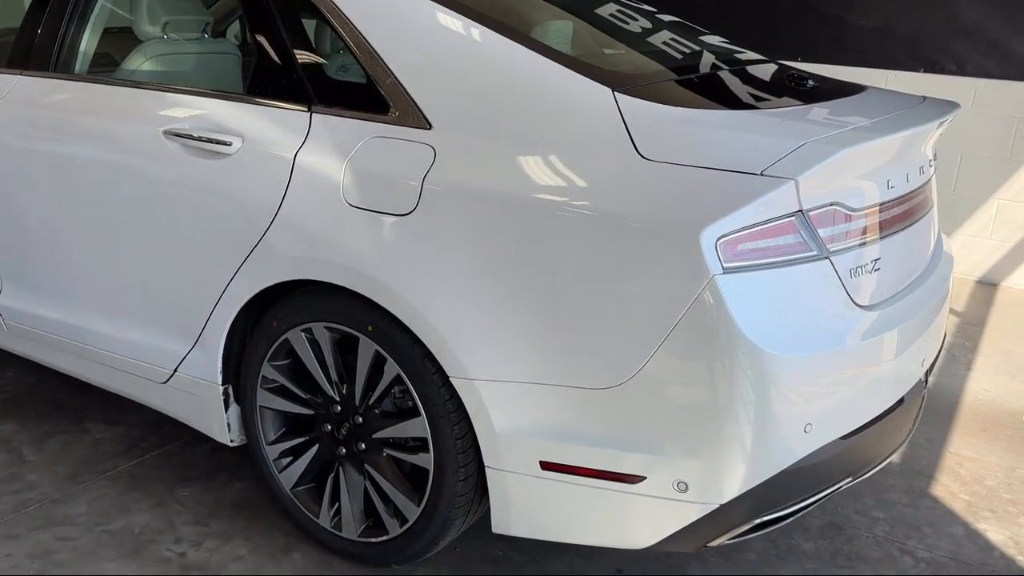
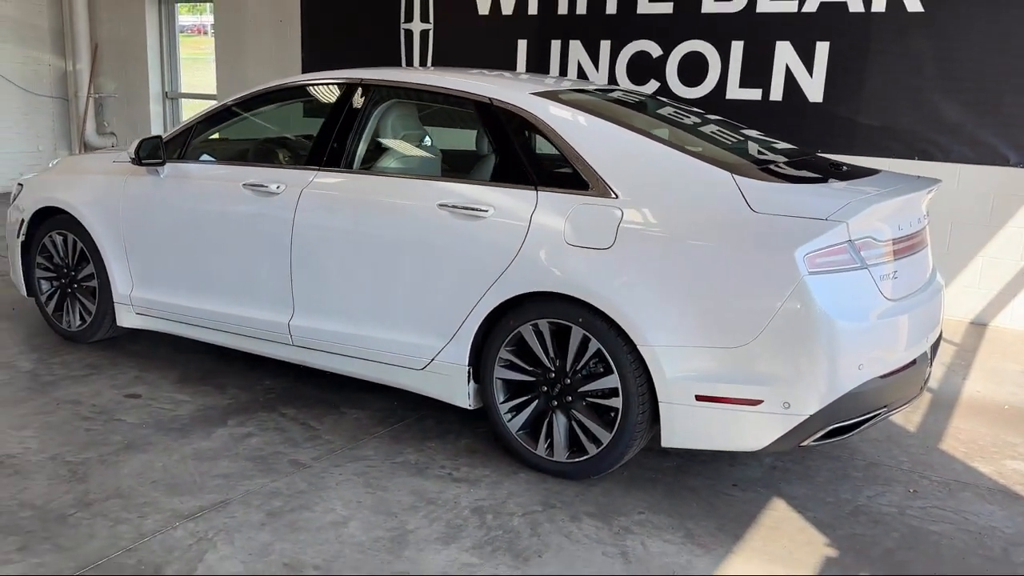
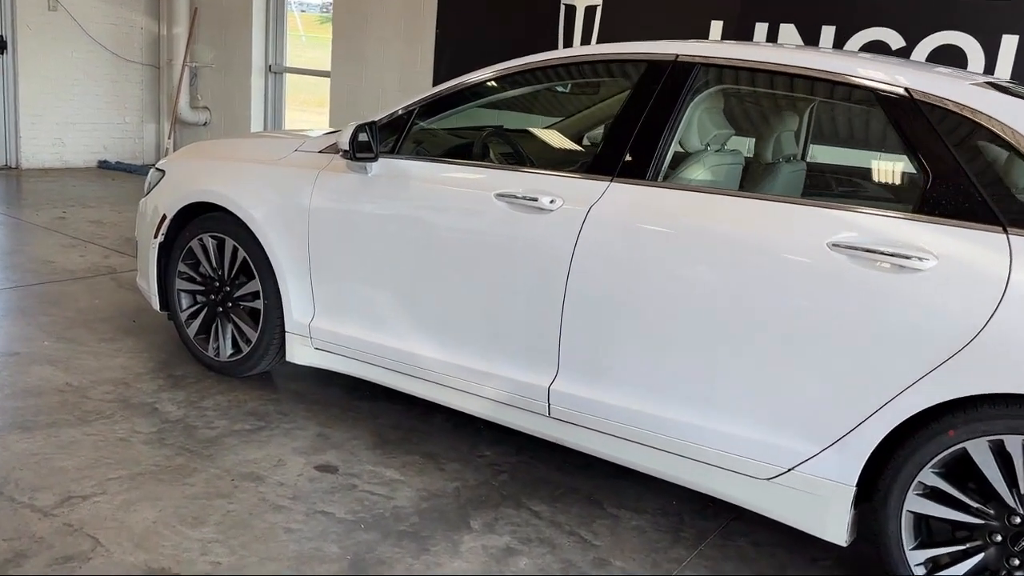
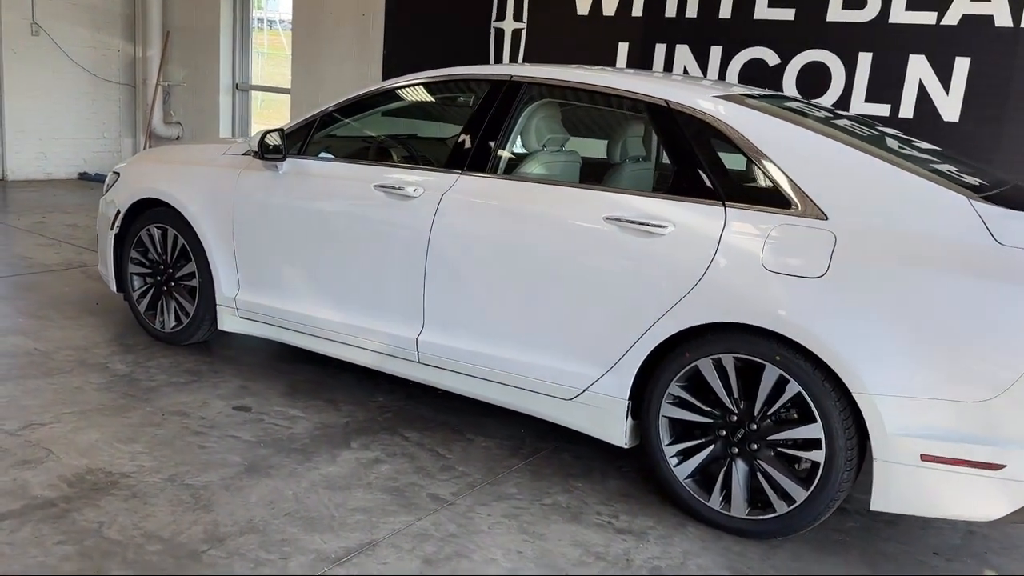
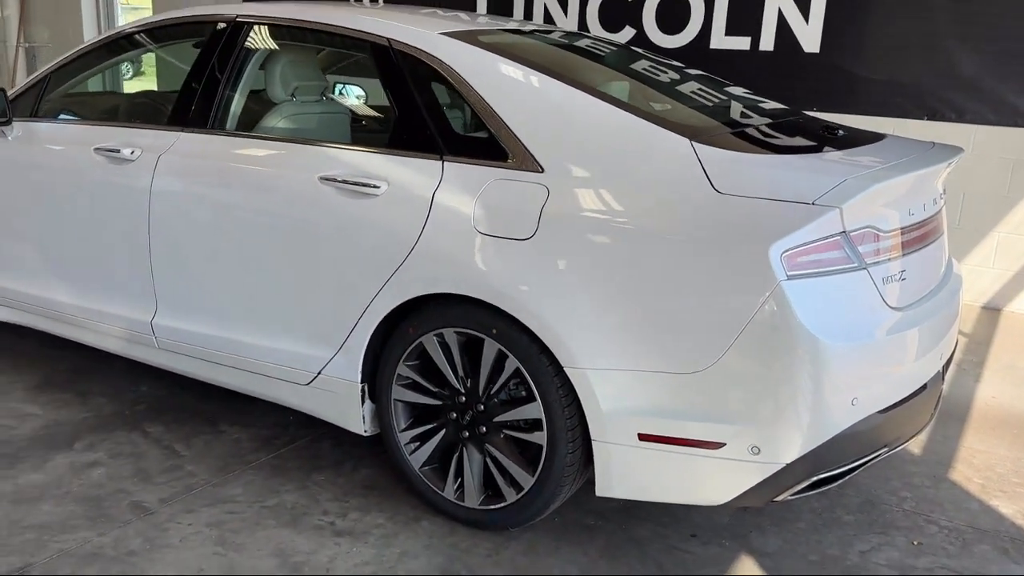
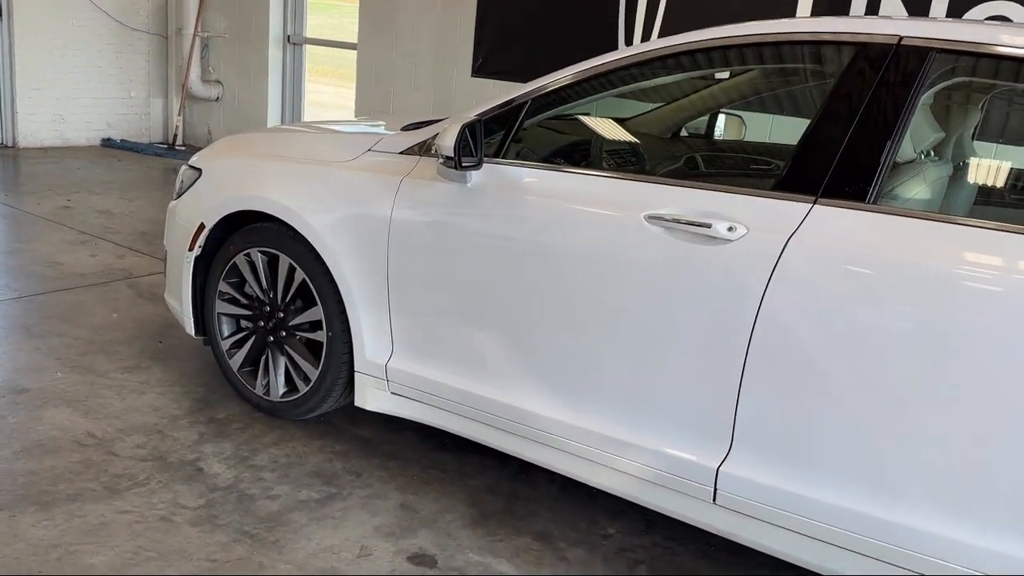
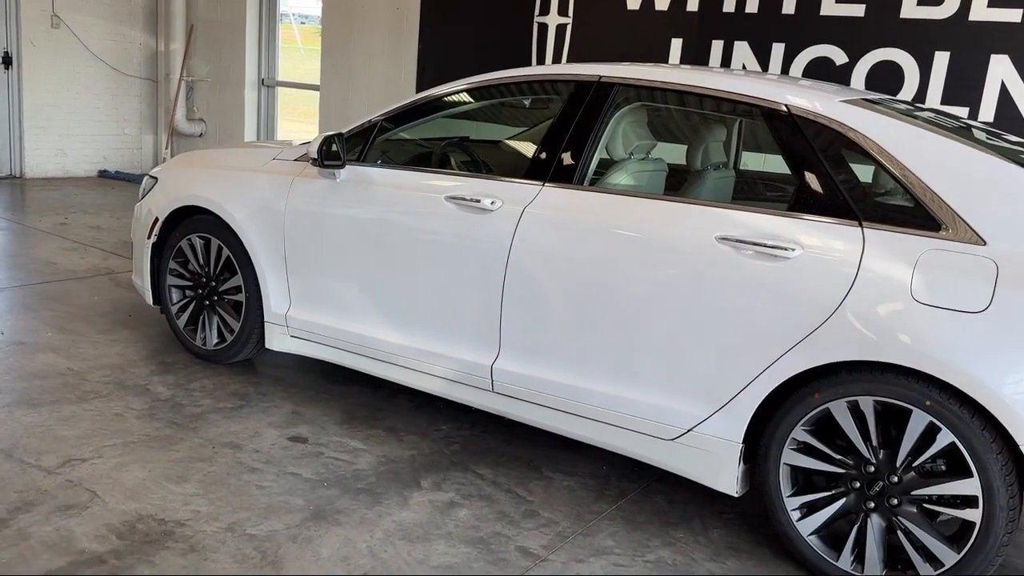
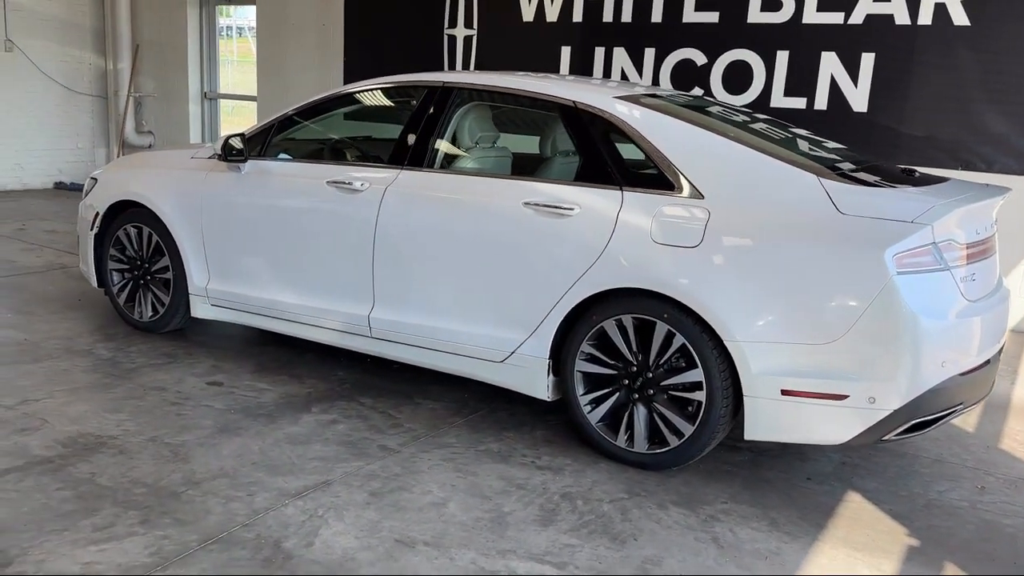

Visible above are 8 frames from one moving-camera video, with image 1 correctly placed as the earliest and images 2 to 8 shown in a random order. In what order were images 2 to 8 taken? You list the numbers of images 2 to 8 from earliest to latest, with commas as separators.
5, 2, 8, 4, 7, 3, 6
